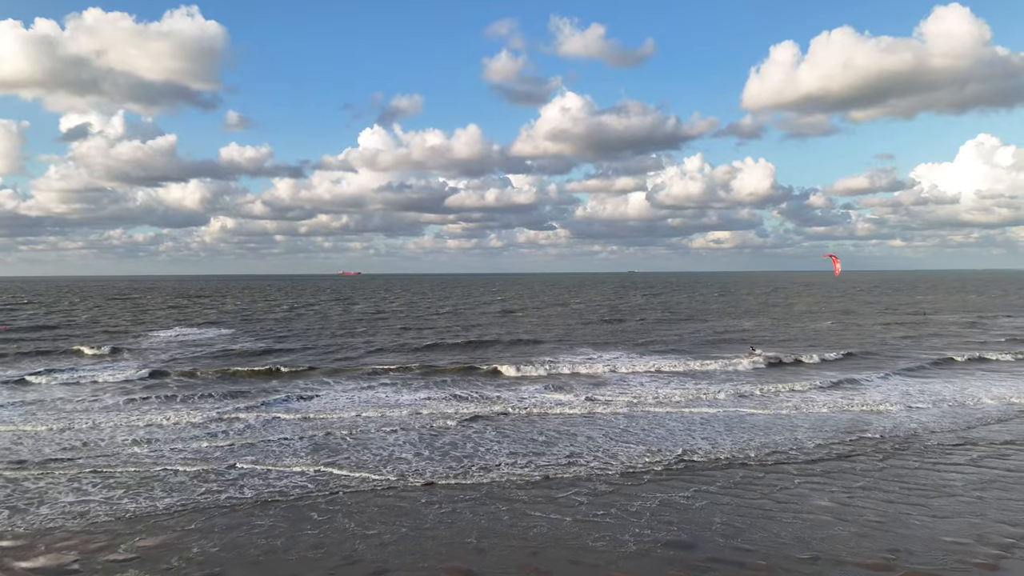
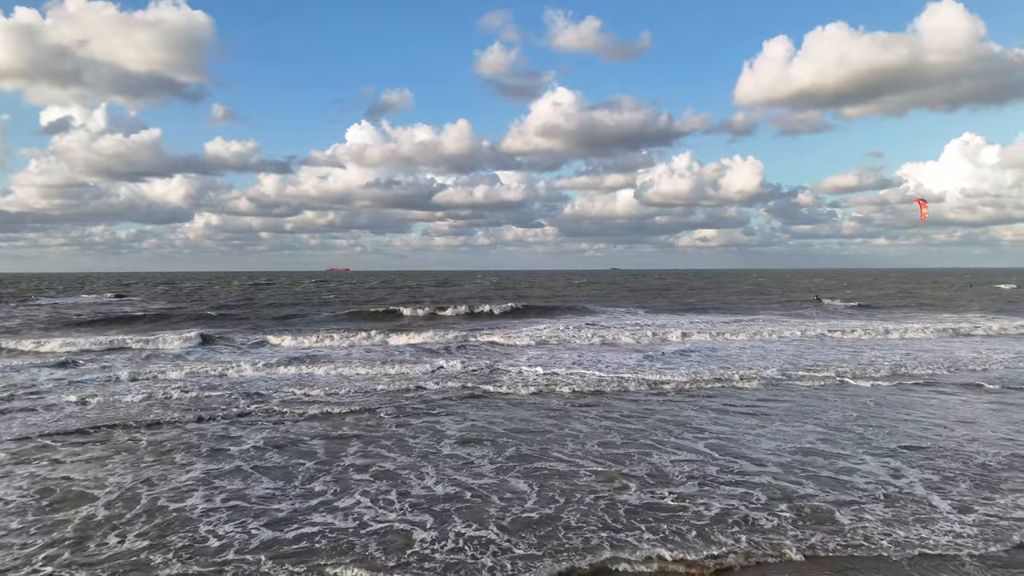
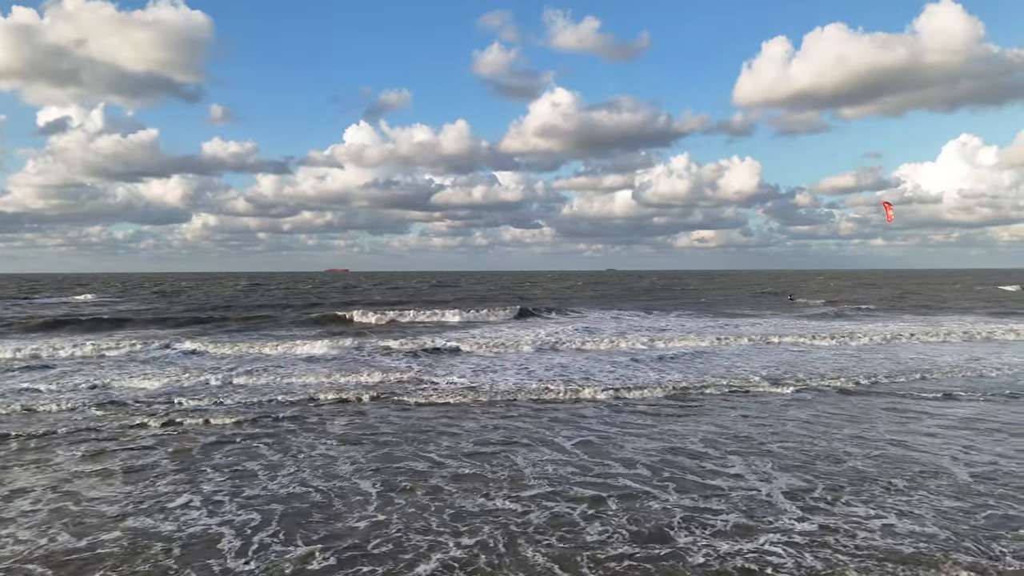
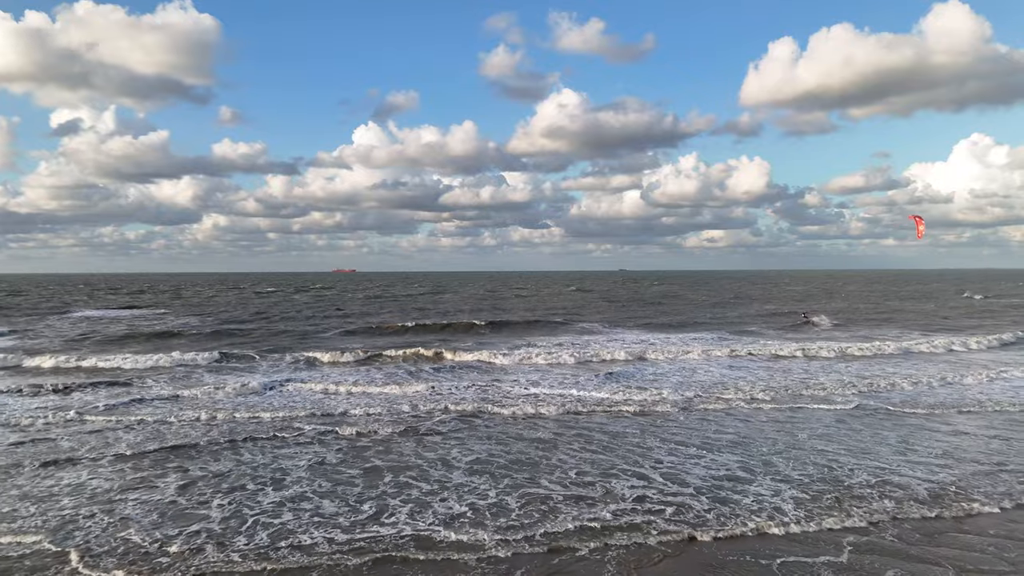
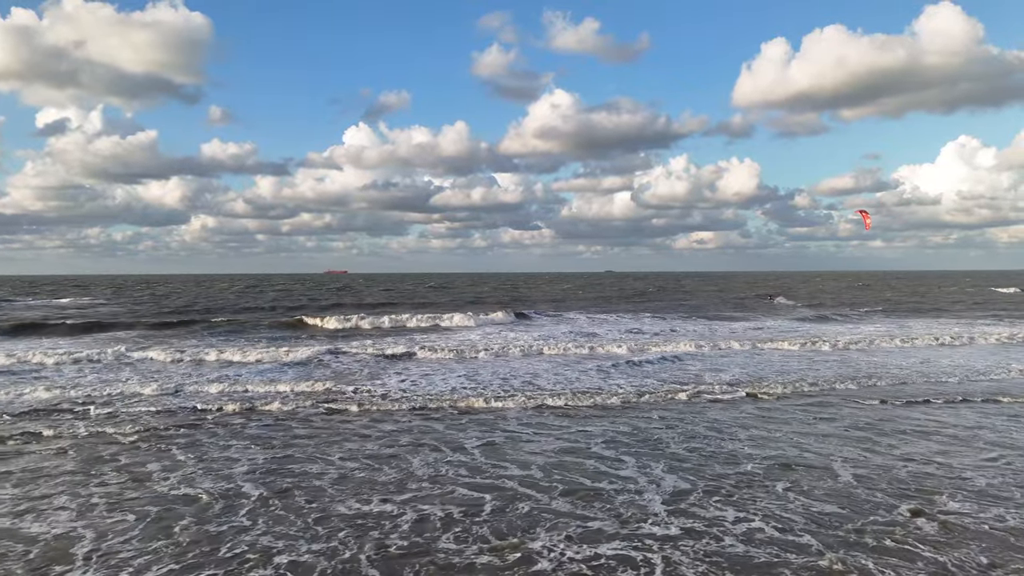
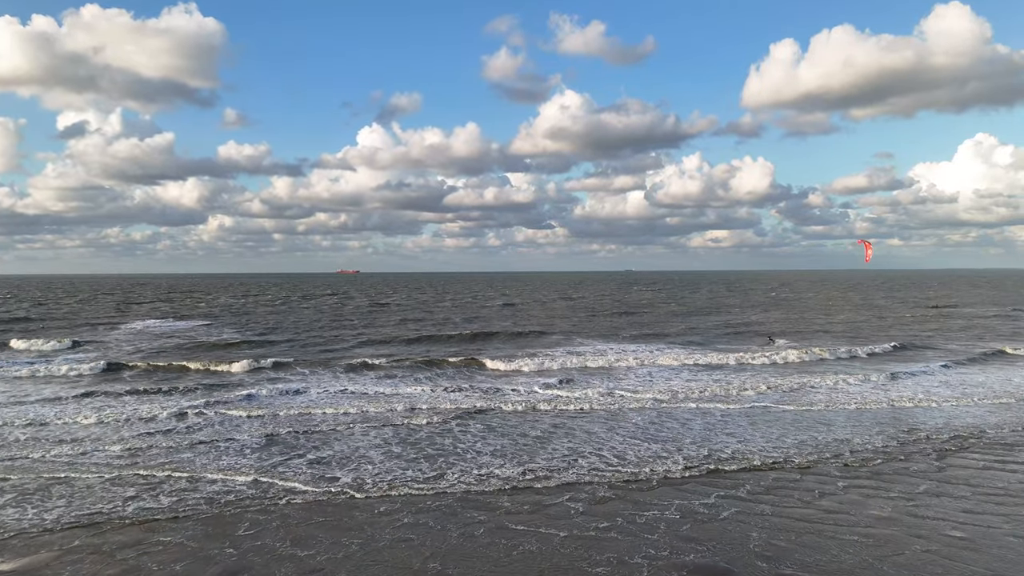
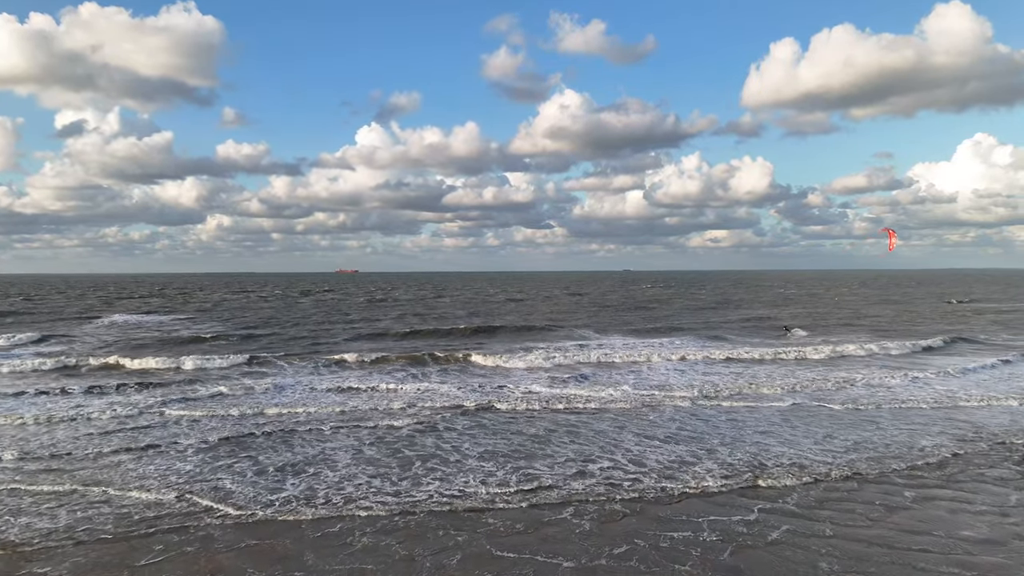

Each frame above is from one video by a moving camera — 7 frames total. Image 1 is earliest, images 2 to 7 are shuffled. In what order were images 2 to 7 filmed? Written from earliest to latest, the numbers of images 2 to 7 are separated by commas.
6, 7, 4, 2, 3, 5
